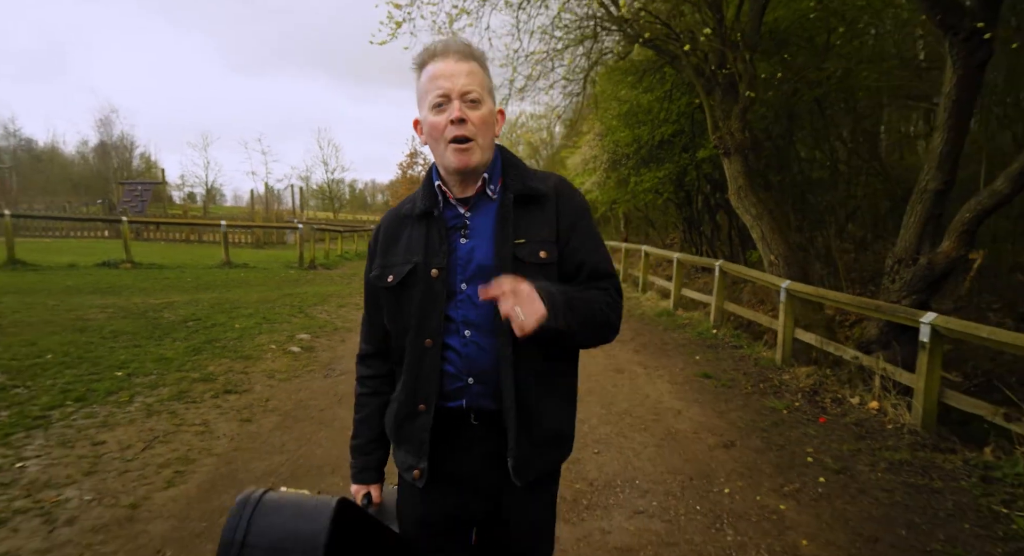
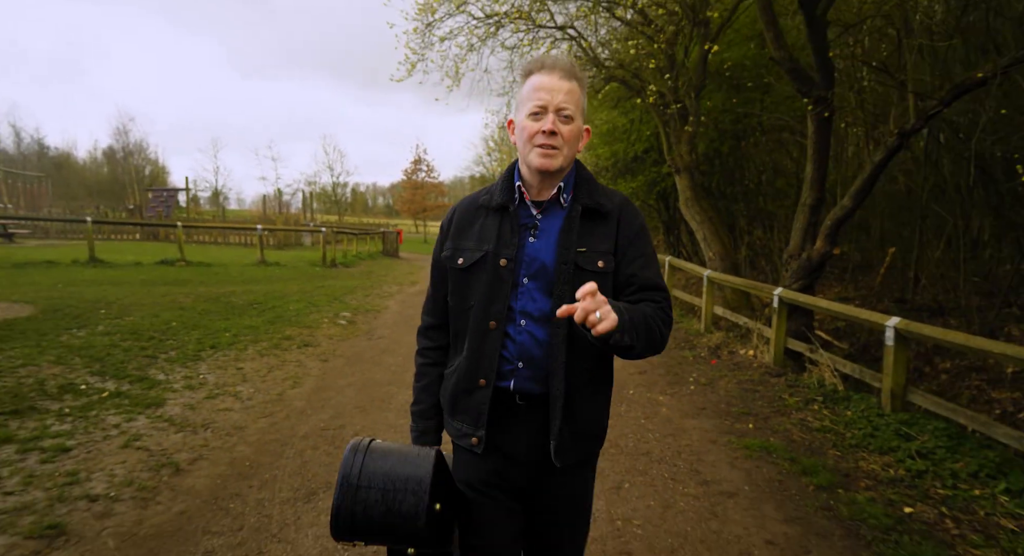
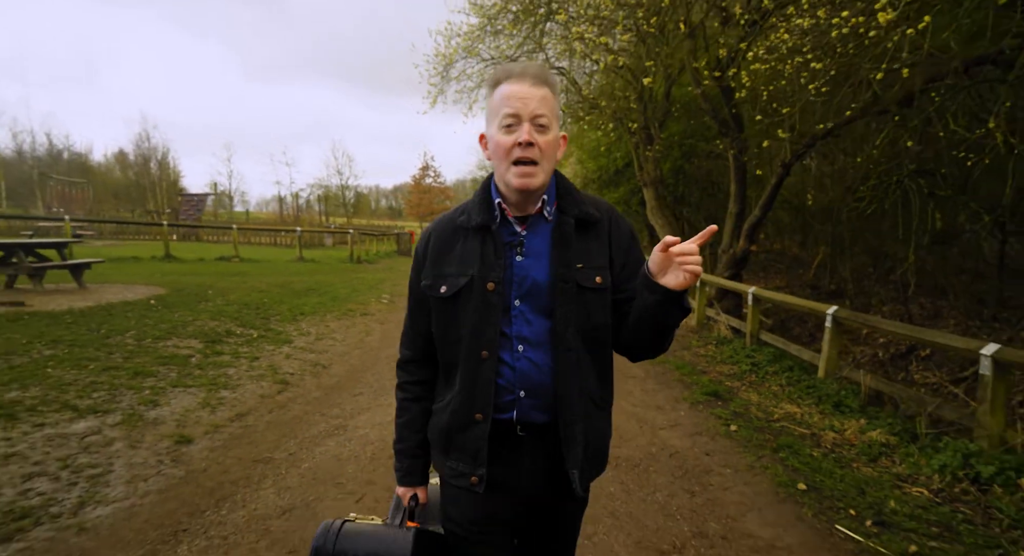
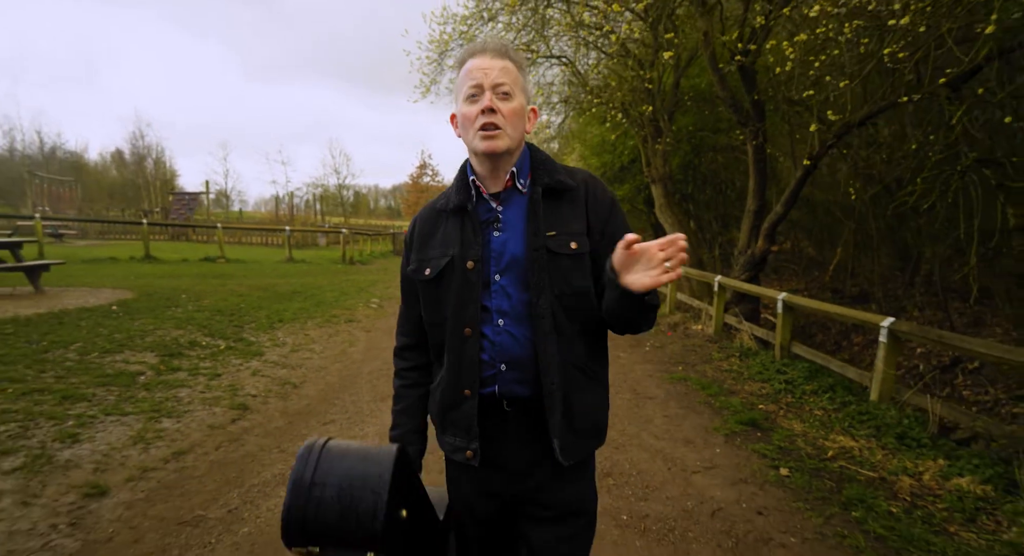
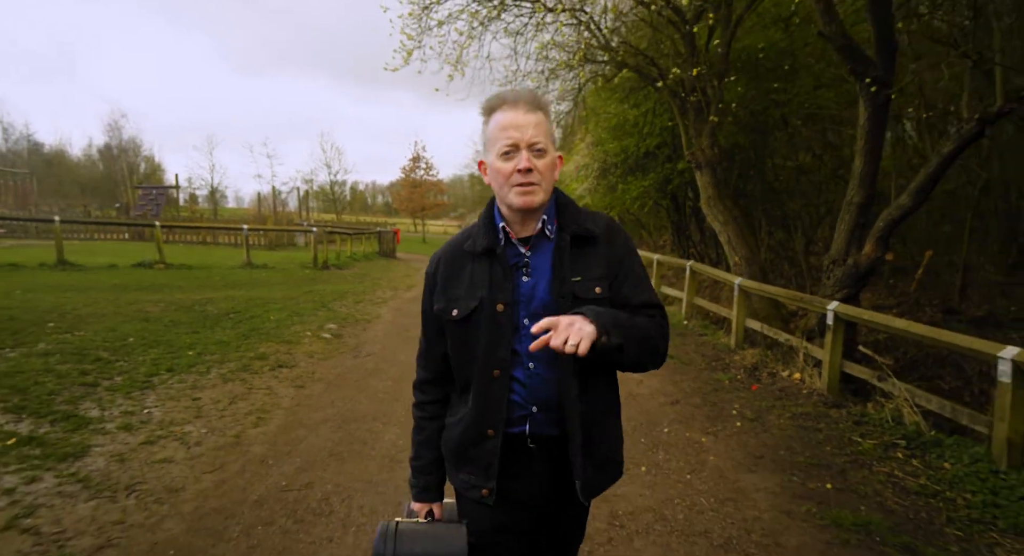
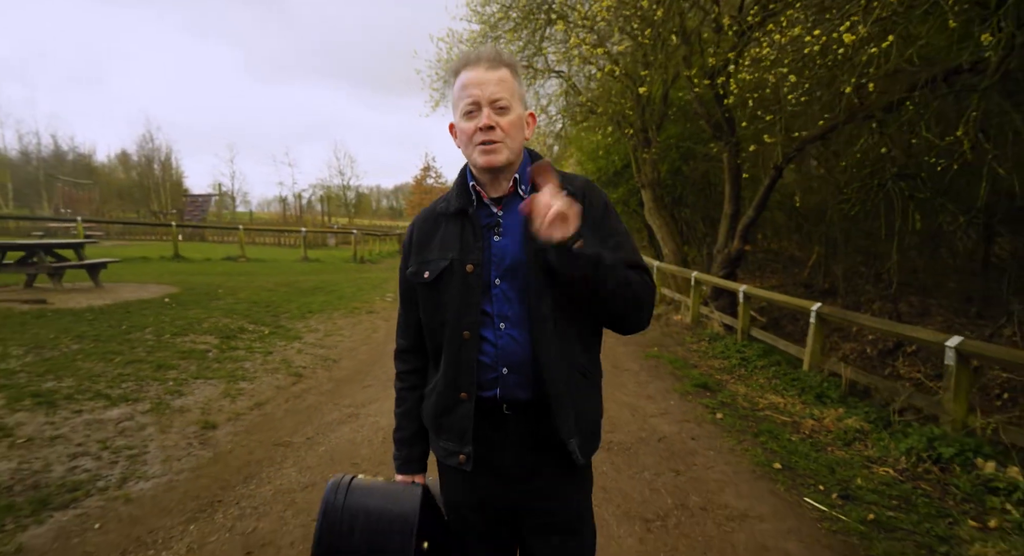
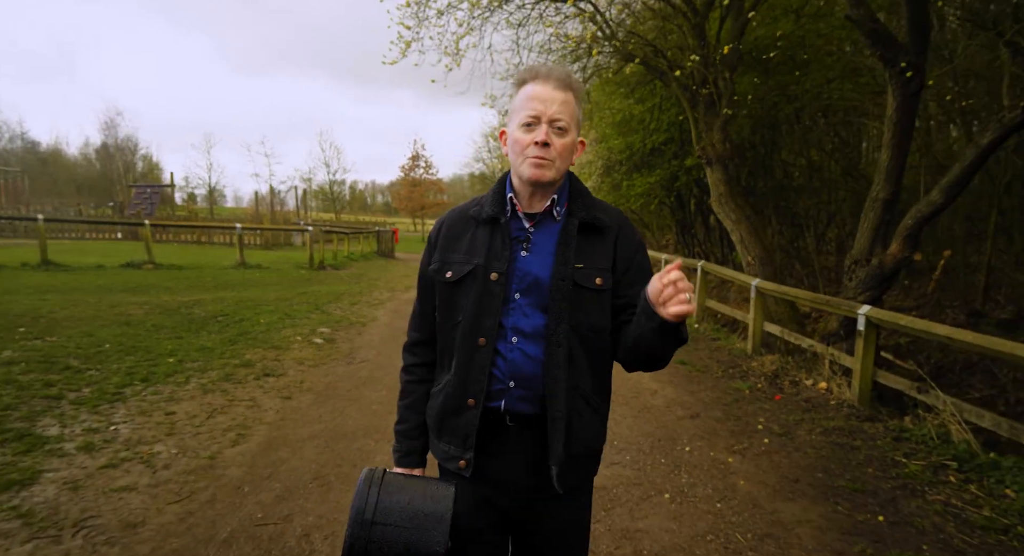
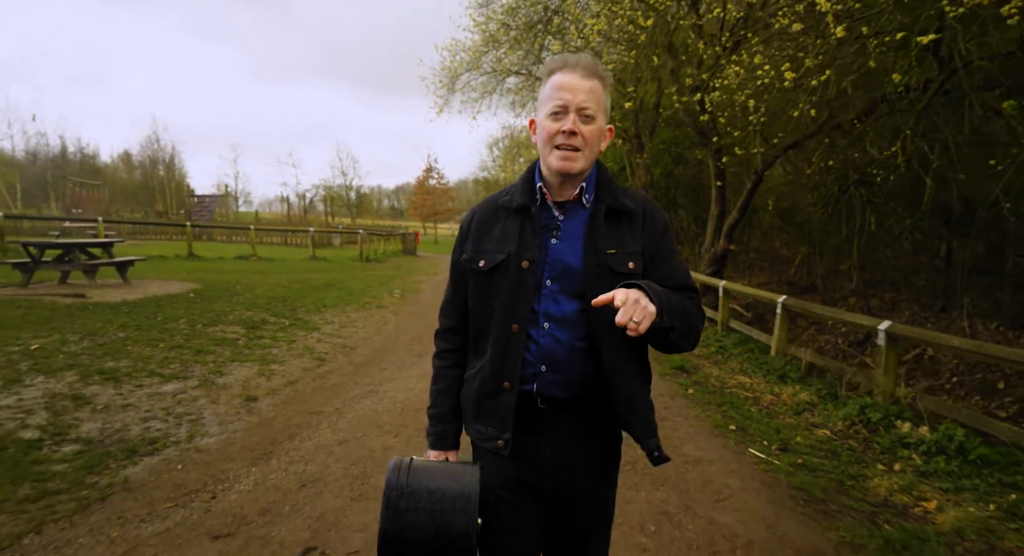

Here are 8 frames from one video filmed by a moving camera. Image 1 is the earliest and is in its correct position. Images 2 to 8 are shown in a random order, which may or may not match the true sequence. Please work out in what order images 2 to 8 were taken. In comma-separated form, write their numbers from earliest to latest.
7, 5, 2, 4, 3, 6, 8
